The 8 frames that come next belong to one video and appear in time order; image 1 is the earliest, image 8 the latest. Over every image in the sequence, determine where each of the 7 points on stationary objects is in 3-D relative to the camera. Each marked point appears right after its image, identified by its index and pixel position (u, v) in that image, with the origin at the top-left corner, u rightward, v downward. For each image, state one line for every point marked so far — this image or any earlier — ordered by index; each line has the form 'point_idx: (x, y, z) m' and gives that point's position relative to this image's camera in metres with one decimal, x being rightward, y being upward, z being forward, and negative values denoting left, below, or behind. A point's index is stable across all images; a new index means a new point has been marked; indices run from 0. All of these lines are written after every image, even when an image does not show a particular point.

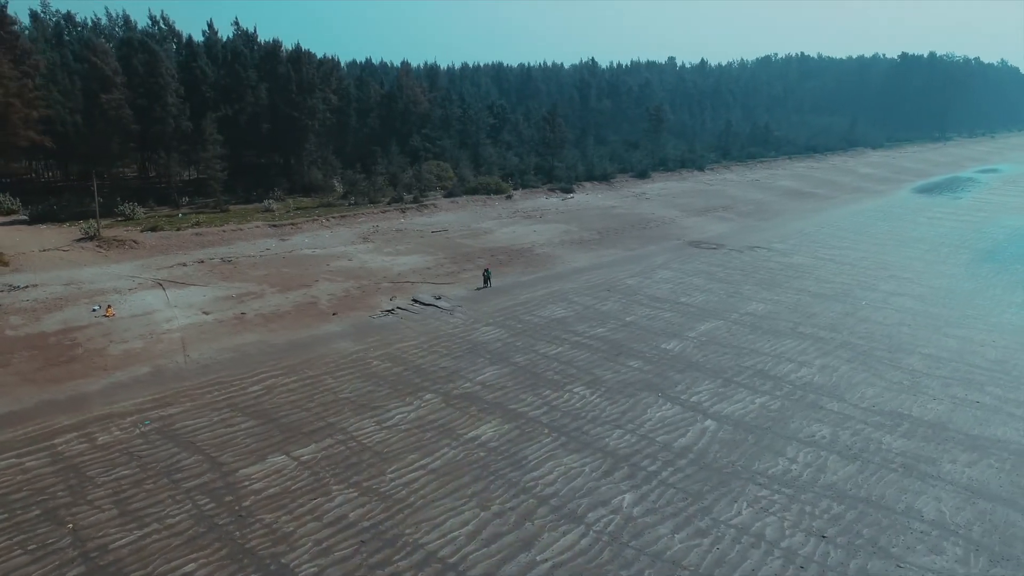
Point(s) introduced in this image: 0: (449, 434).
0: (-1.4, -3.2, +15.3) m
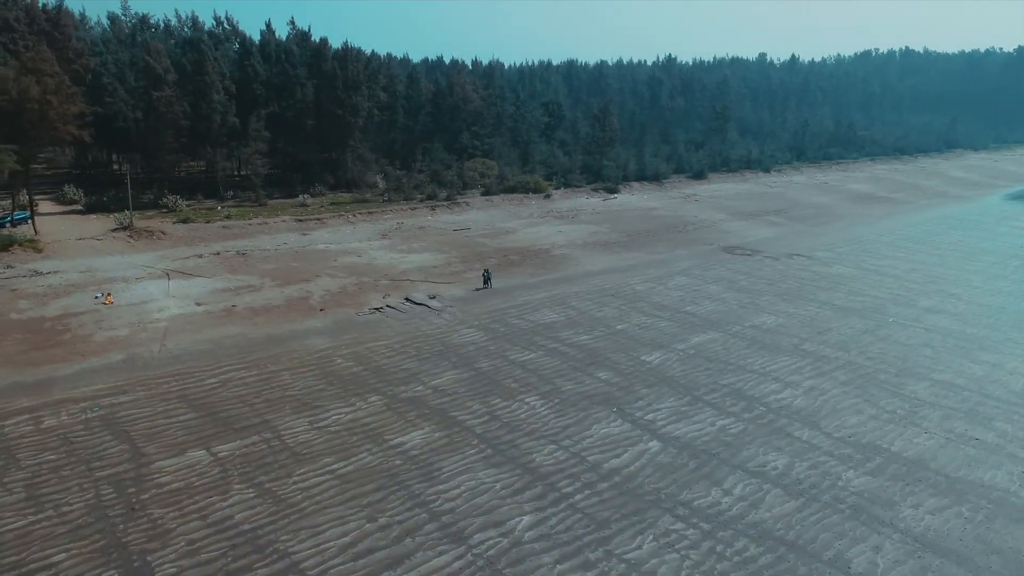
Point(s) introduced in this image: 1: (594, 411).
0: (-2.9, -3.2, +14.9) m
1: (+1.9, -2.8, +16.4) m
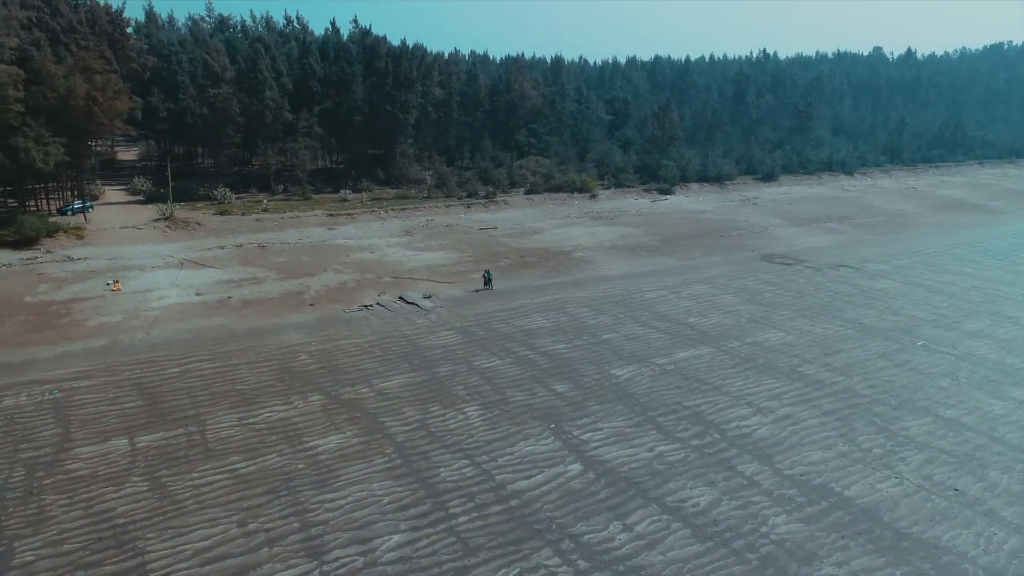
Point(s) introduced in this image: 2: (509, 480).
0: (-4.6, -3.2, +14.7) m
1: (+0.4, -3.0, +15.4) m
2: (0.0, -3.6, +13.3) m
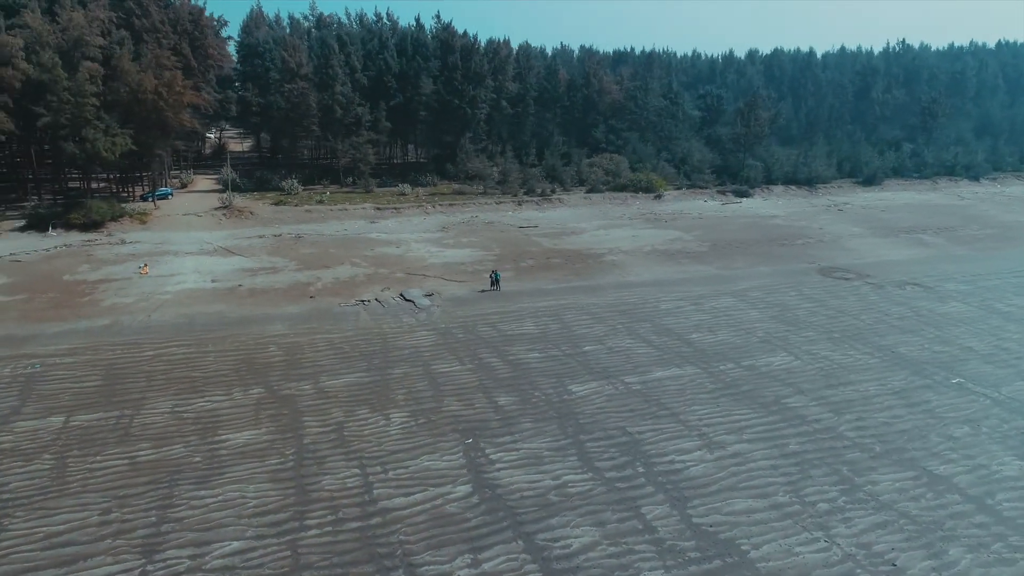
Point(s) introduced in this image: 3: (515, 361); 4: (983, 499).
0: (-6.4, -3.0, +14.7) m
1: (-1.4, -3.1, +14.5) m
2: (-2.2, -3.7, +12.5) m
3: (+0.1, -1.9, +18.6) m
4: (+8.3, -3.7, +12.5) m
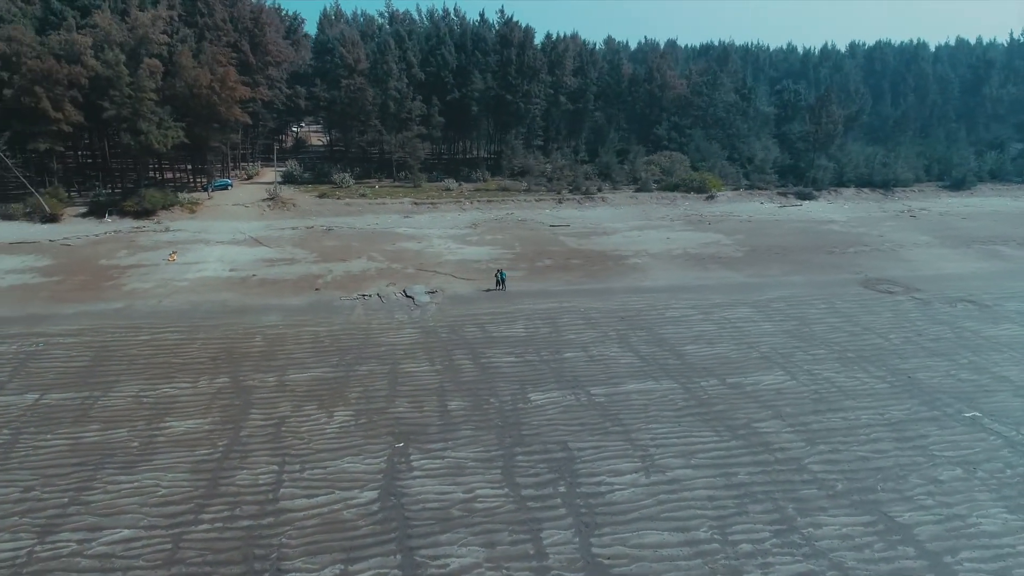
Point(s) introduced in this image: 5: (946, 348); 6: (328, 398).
0: (-7.6, -2.8, +15.1) m
1: (-2.7, -3.1, +14.2) m
2: (-3.8, -3.6, +12.4) m
3: (-0.6, -1.9, +18.0) m
4: (+6.6, -4.1, +10.8) m
5: (+11.7, -1.6, +19.0) m
6: (-4.1, -2.5, +16.0) m
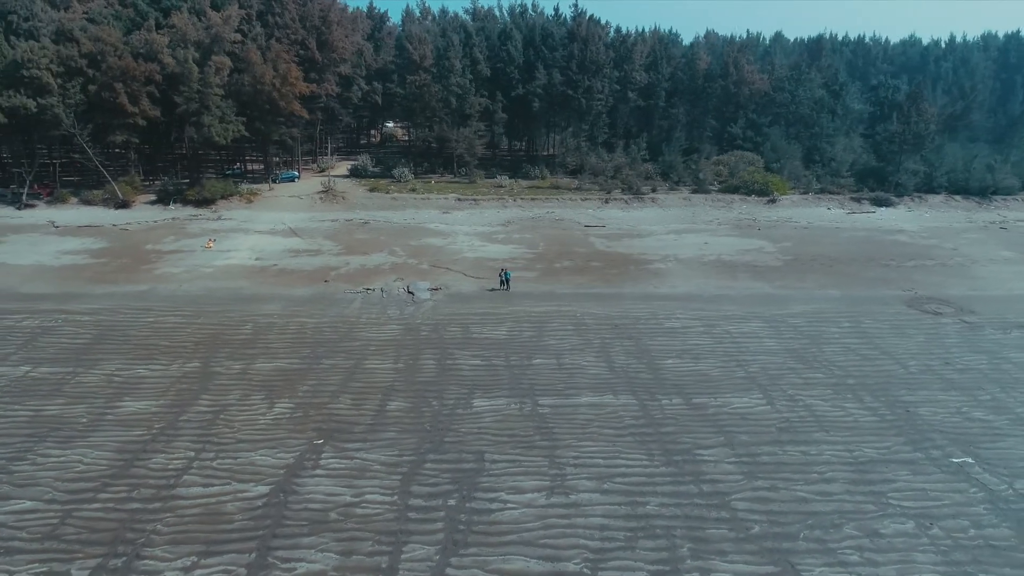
0: (-8.9, -2.4, +15.9) m
1: (-4.2, -3.0, +14.2) m
2: (-5.7, -3.5, +12.6) m
3: (-1.5, -1.9, +17.6) m
4: (+4.3, -4.4, +9.3) m
5: (+10.8, -2.2, +16.6) m
6: (-5.3, -2.3, +16.2) m
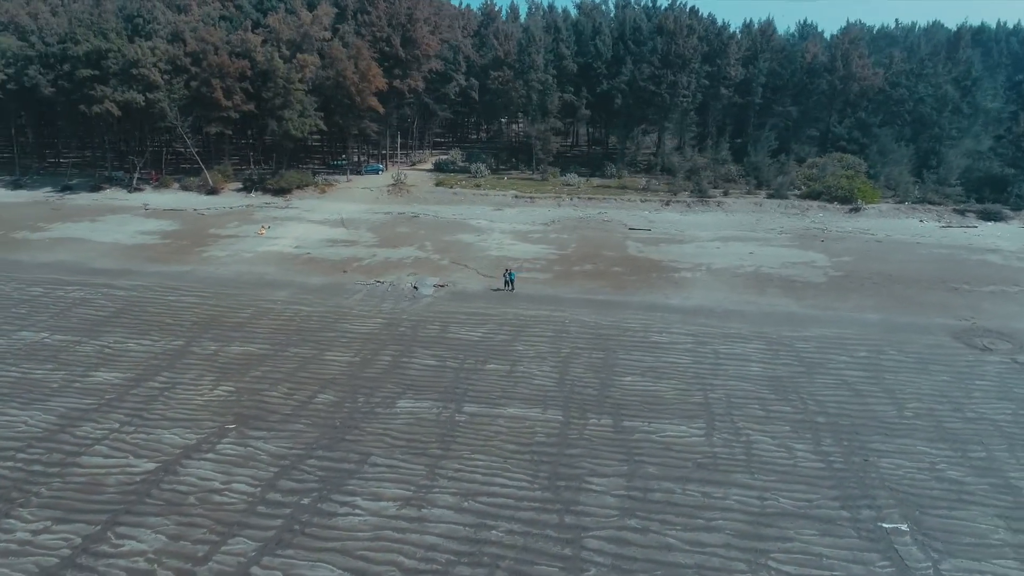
0: (-10.3, -1.9, +17.4) m
1: (-6.1, -2.7, +14.8) m
2: (-7.9, -3.1, +13.5) m
3: (-2.7, -1.9, +17.5) m
4: (+1.1, -4.7, +8.2) m
5: (+9.1, -2.9, +13.9) m
6: (-6.7, -2.0, +17.0) m
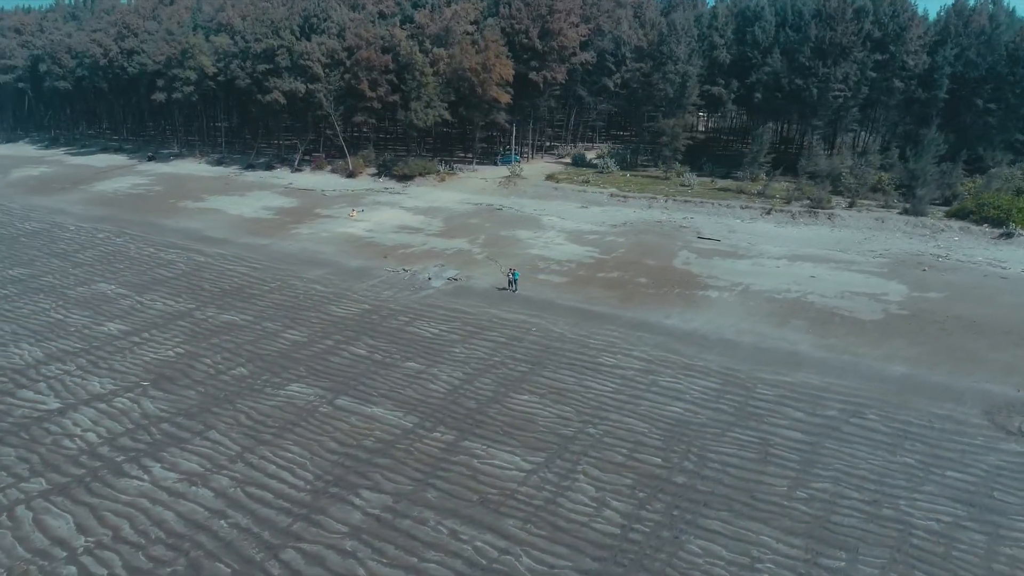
0: (-11.5, -0.9, +20.6) m
1: (-8.6, -2.1, +16.7) m
2: (-10.8, -2.3, +16.1) m
3: (-4.4, -1.6, +18.0) m
4: (-4.4, -4.7, +8.1) m
5: (+5.3, -3.7, +10.6) m
6: (-8.4, -1.3, +18.9) m
